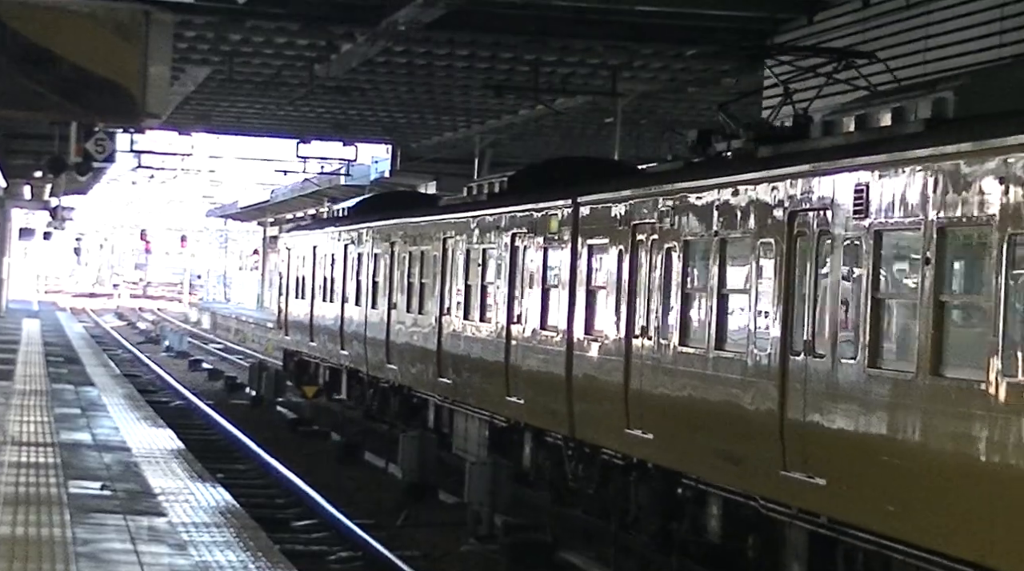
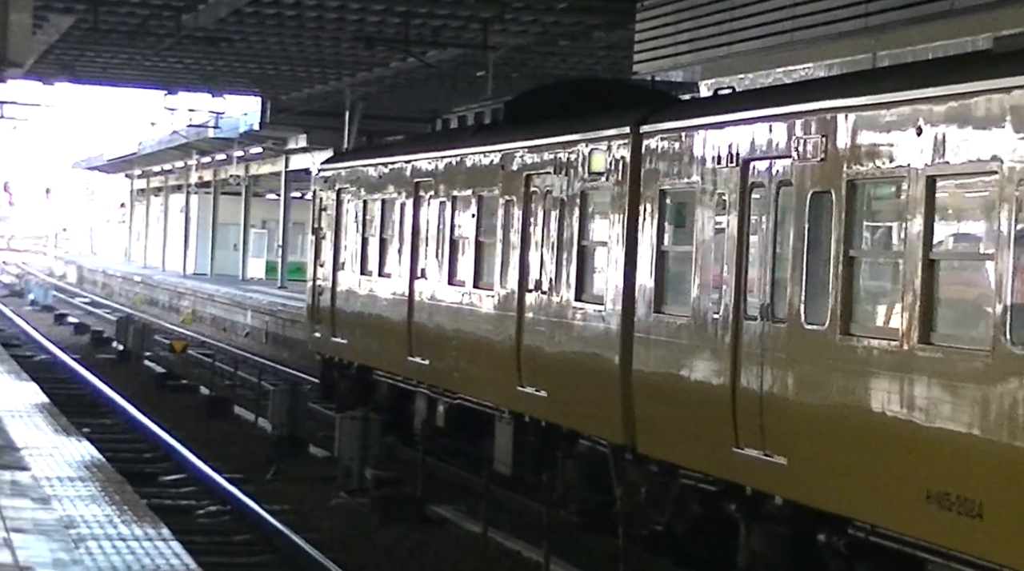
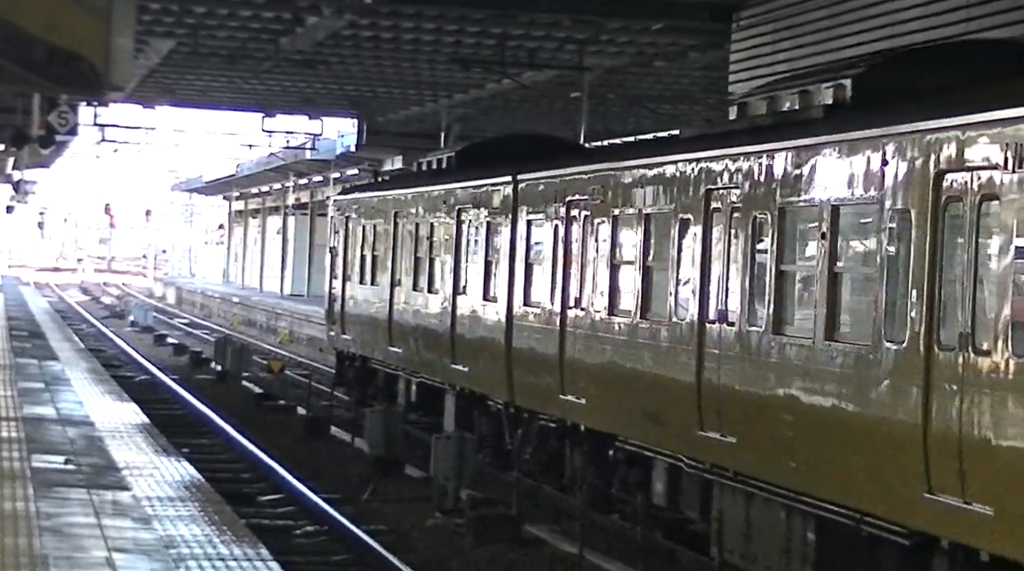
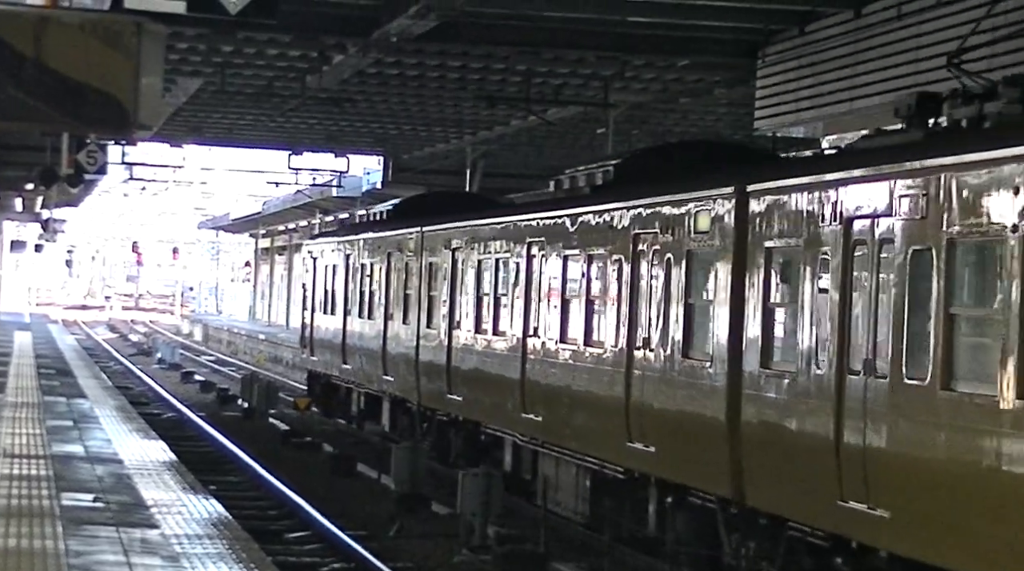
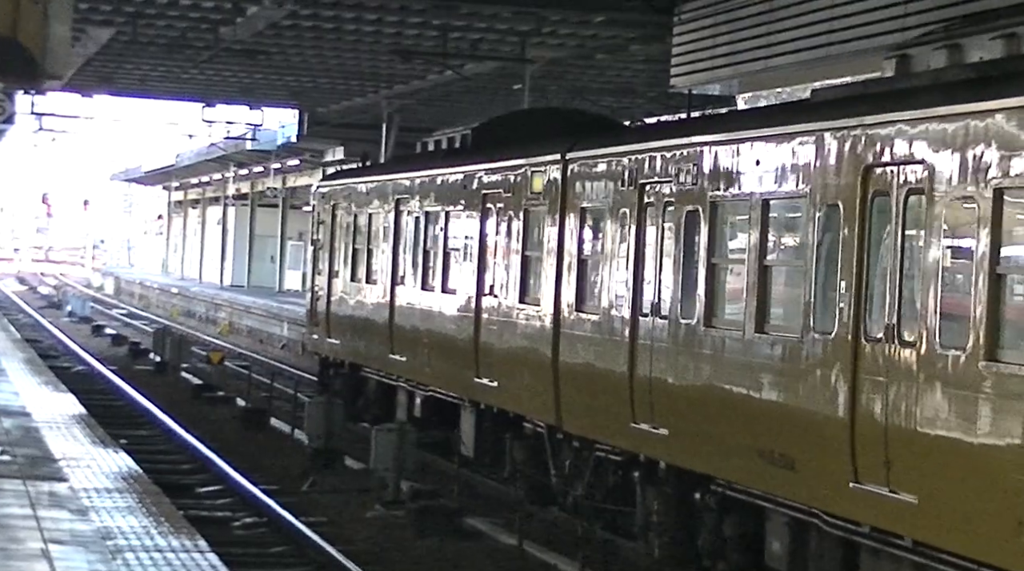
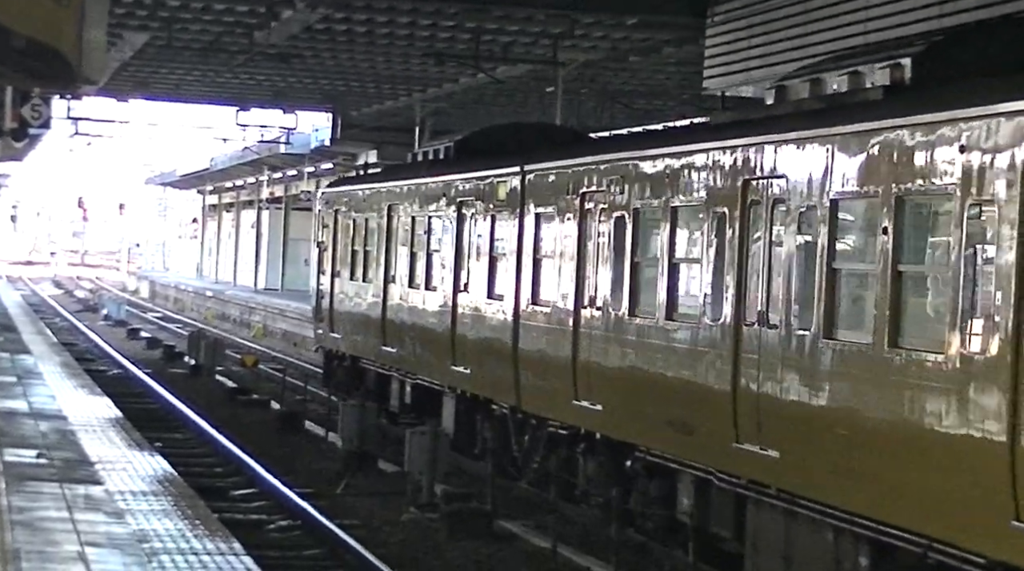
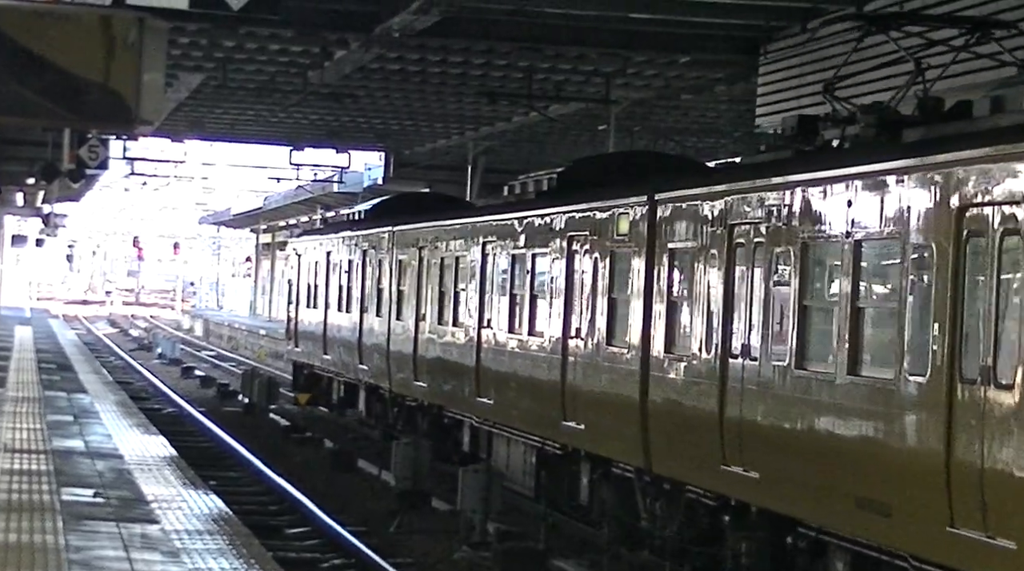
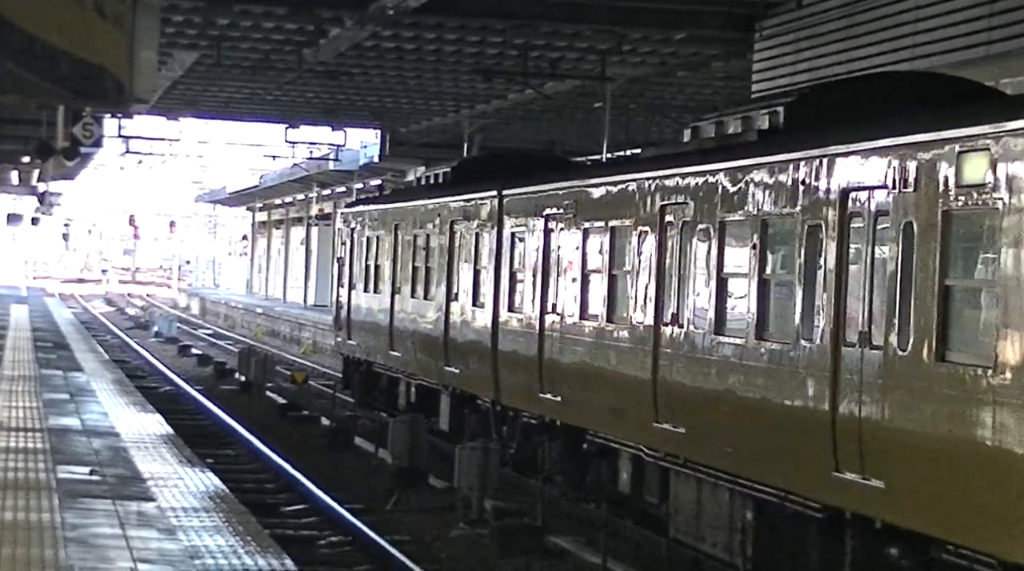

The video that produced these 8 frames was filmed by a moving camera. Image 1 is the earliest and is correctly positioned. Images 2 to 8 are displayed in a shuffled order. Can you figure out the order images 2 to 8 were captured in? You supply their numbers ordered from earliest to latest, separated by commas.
7, 4, 8, 3, 6, 5, 2
